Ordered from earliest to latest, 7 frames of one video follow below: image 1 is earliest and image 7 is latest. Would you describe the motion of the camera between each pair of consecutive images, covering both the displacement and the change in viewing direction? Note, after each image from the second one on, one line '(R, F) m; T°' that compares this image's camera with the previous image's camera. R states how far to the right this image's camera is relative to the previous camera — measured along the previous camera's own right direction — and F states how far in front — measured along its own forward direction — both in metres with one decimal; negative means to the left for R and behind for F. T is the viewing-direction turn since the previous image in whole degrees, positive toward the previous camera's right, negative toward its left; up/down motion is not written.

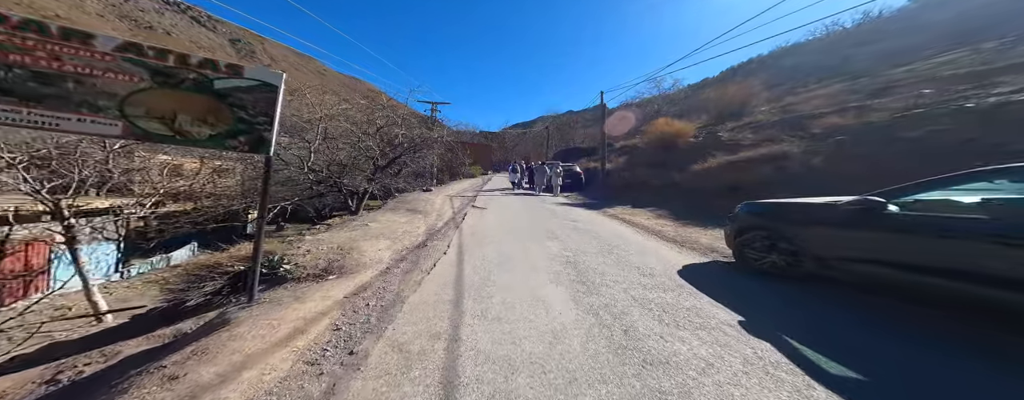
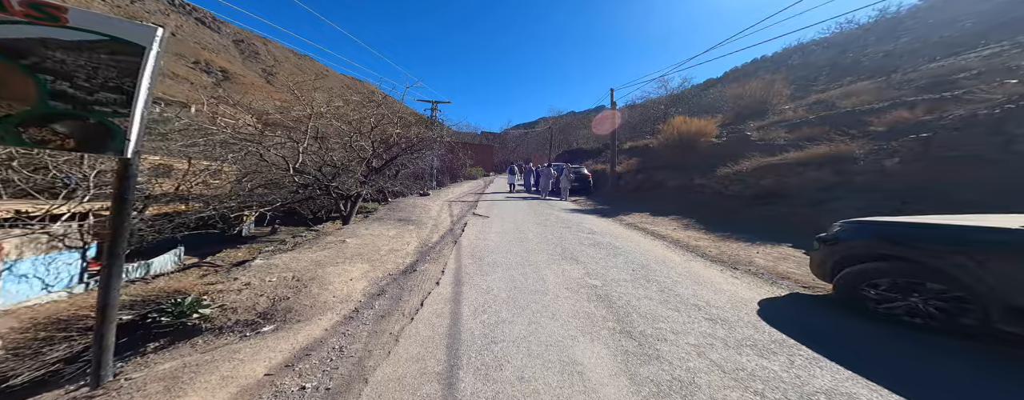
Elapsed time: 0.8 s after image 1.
(-0.1, +1.0) m; 0°
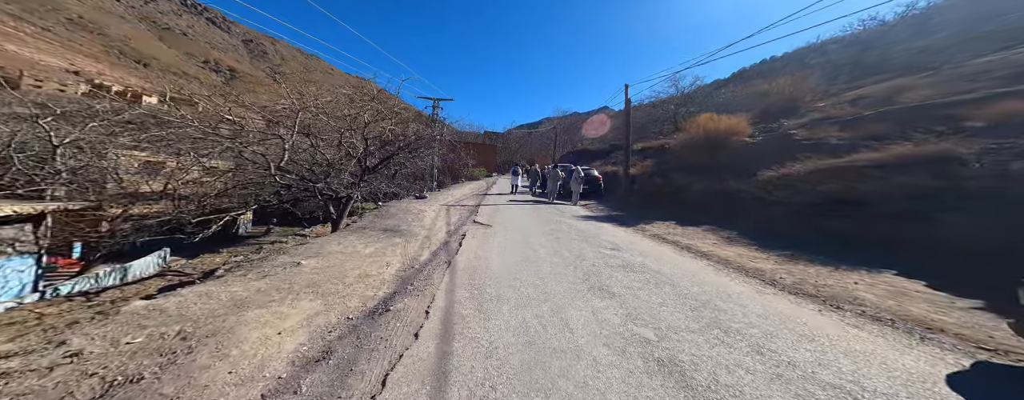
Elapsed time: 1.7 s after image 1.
(-0.1, +1.2) m; -1°
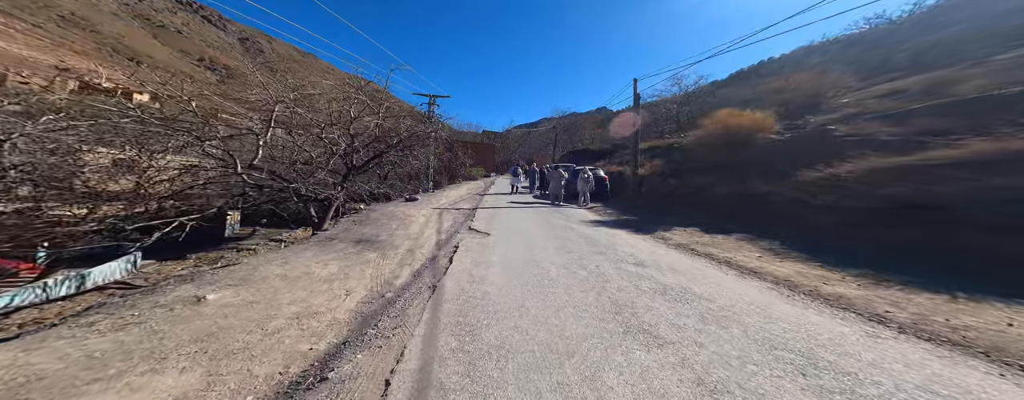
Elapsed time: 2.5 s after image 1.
(-0.1, +1.0) m; 0°
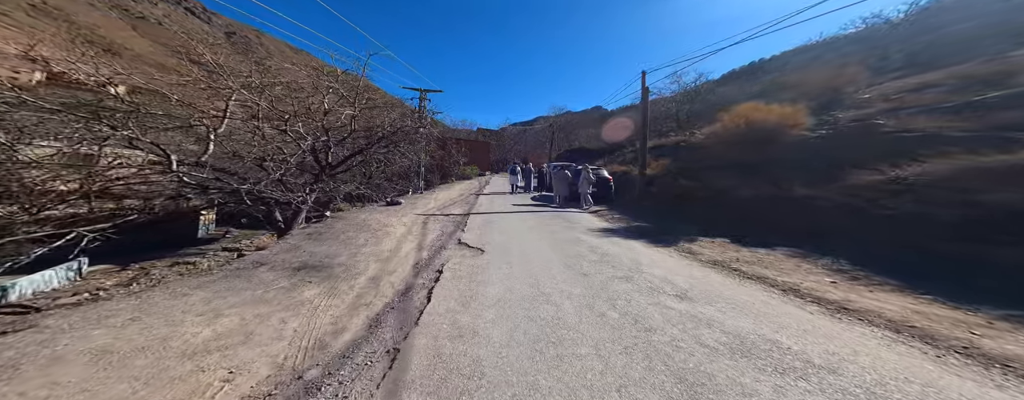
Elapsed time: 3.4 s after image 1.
(-0.1, +1.2) m; +1°
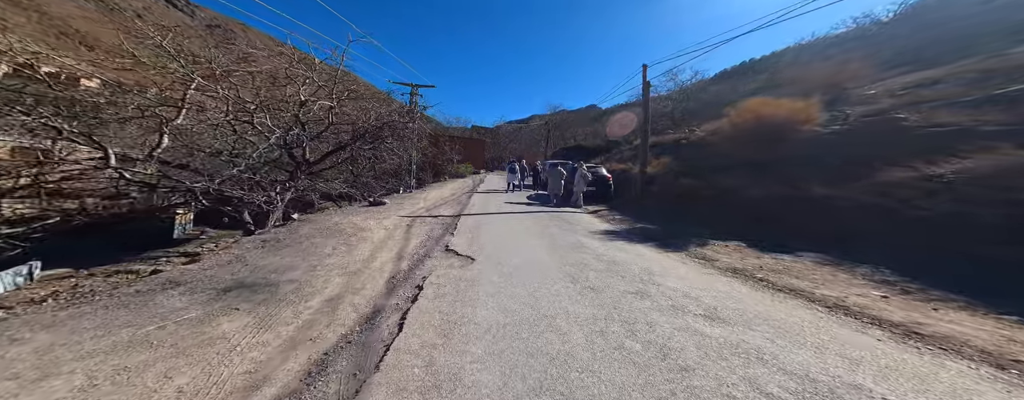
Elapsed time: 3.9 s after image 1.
(0.0, +0.7) m; +1°
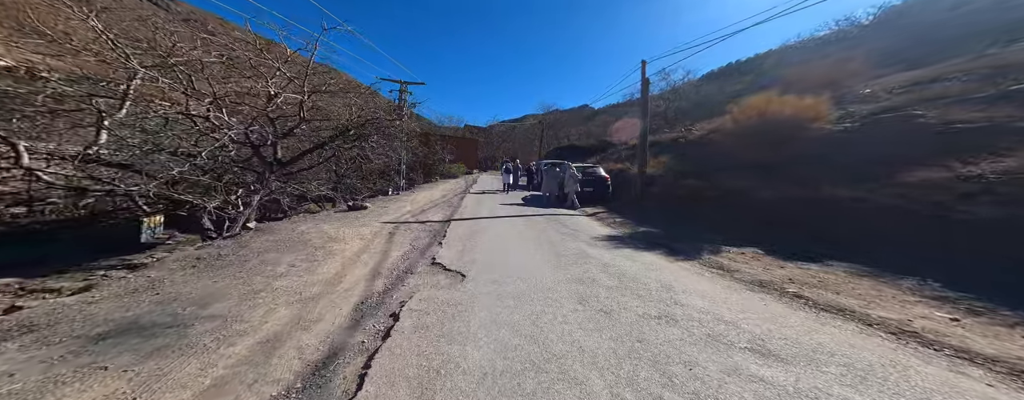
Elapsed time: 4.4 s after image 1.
(-0.1, +0.7) m; +2°
